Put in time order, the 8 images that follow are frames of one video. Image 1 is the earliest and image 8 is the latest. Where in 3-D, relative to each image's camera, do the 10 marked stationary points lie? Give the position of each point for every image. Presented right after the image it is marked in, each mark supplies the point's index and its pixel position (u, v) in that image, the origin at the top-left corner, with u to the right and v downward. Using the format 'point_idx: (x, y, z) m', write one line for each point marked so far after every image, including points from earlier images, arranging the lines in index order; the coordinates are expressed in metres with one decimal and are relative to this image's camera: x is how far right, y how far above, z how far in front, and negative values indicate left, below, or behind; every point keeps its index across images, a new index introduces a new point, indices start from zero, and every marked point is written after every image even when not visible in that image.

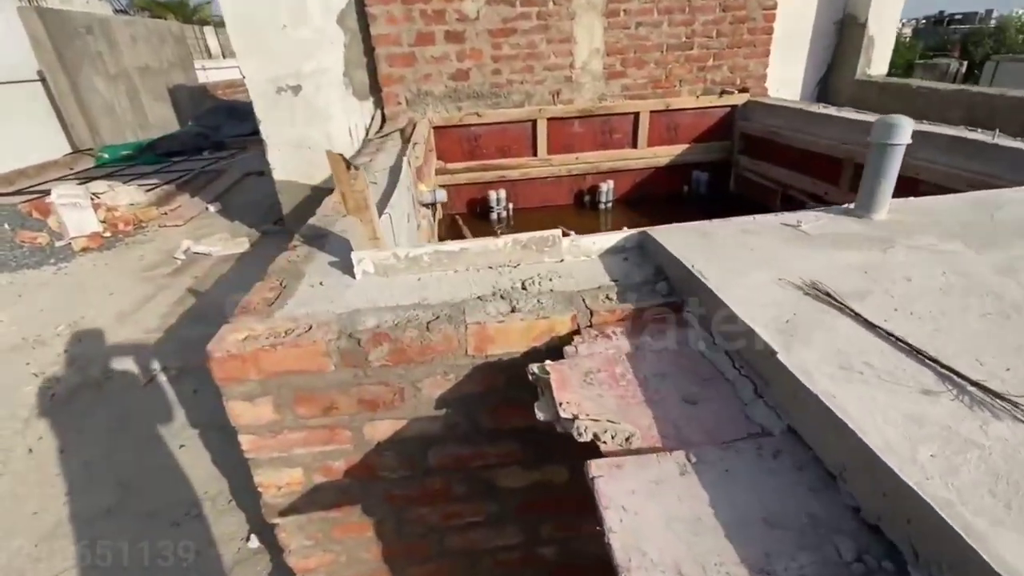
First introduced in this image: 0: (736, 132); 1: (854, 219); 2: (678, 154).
0: (+3.0, +2.1, +6.4) m
1: (+1.4, +0.3, +1.9) m
2: (+2.2, +1.8, +6.5) m
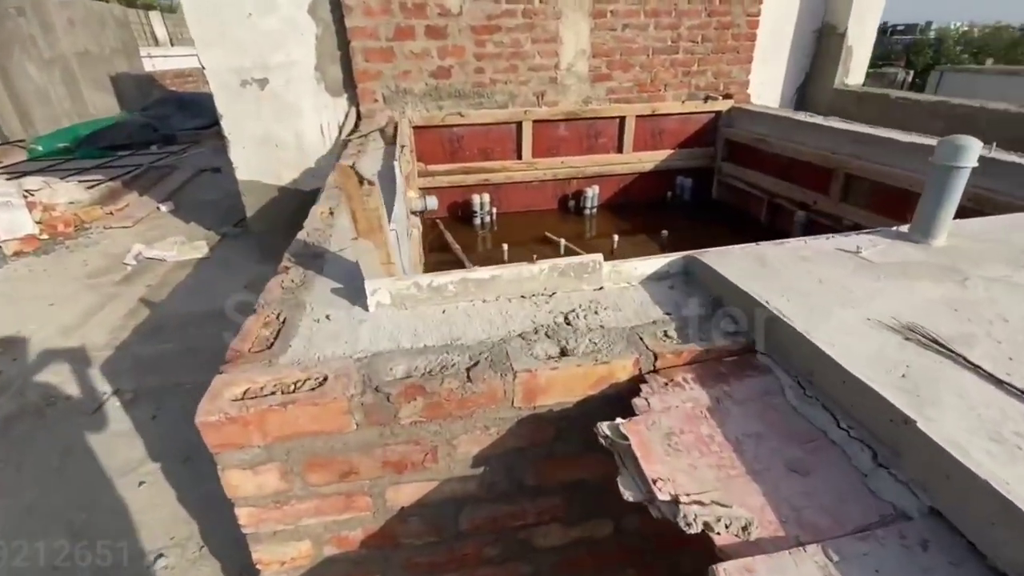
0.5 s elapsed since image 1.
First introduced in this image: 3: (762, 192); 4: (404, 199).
0: (+2.7, +2.0, +6.4) m
1: (+1.5, +0.2, +1.8) m
2: (+2.0, +1.7, +6.4) m
3: (+3.0, +1.1, +5.8) m
4: (-0.7, +0.6, +3.3) m
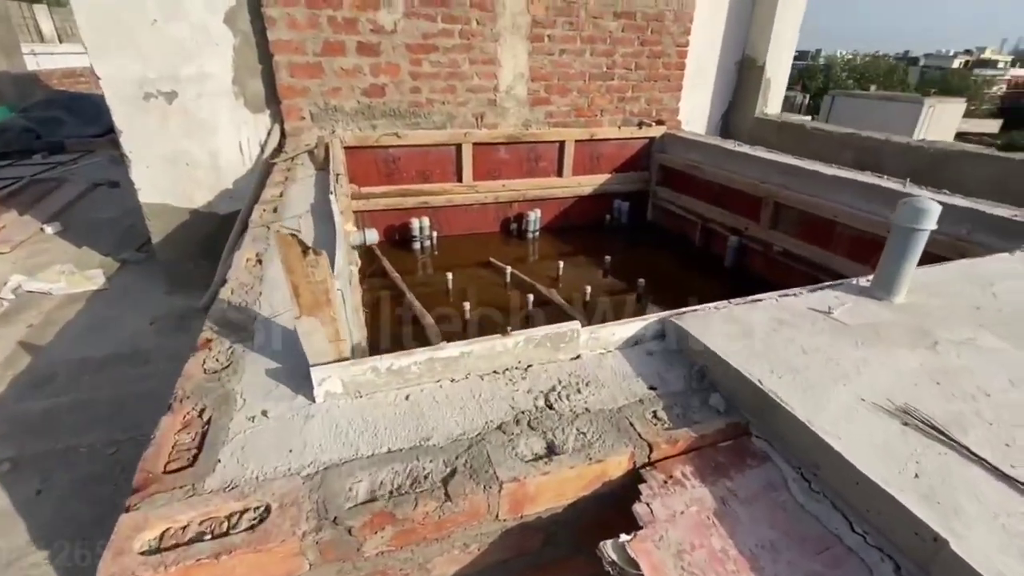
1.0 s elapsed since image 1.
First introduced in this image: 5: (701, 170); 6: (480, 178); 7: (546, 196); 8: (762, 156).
0: (+1.9, +1.7, +6.6) m
1: (+1.4, -0.1, +1.8) m
2: (+1.2, +1.4, +6.5) m
3: (+2.3, +0.9, +6.0) m
4: (-1.1, +0.3, +3.0) m
5: (+2.3, +1.4, +5.8) m
6: (-0.4, +1.4, +6.1) m
7: (+0.4, +1.2, +6.4) m
8: (+2.7, +1.4, +5.1) m
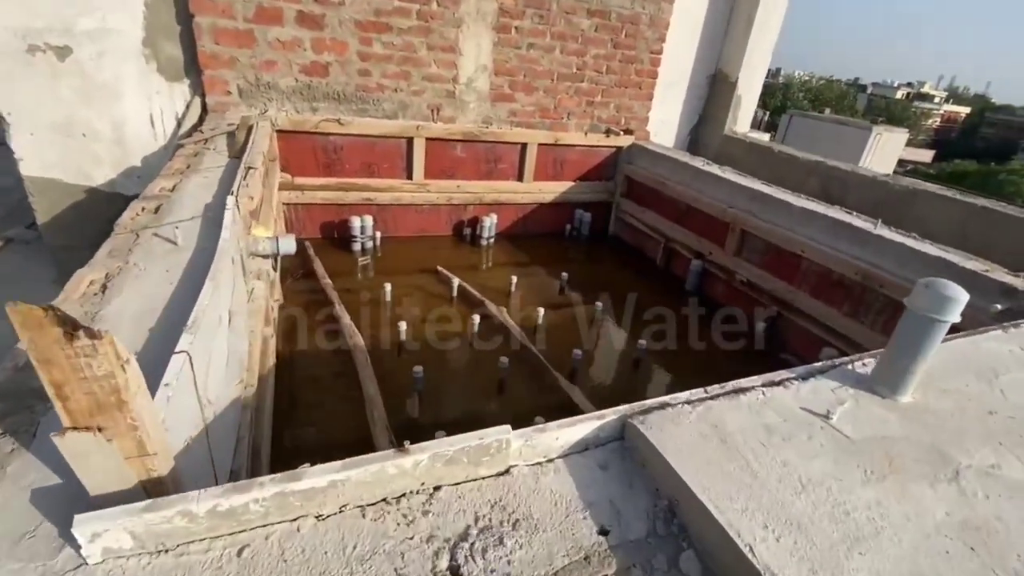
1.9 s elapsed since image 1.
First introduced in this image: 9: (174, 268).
0: (+1.4, +1.5, +6.2) m
1: (+1.1, -0.3, +1.5) m
2: (+0.6, +1.2, +6.1) m
3: (+1.7, +0.6, +5.7) m
4: (-1.4, +0.2, +2.5) m
5: (+1.8, +1.1, +5.5) m
6: (-0.9, +1.3, +5.6) m
7: (-0.1, +1.1, +5.9) m
8: (+2.2, +1.1, +4.9) m
9: (-1.4, +0.1, +1.9) m
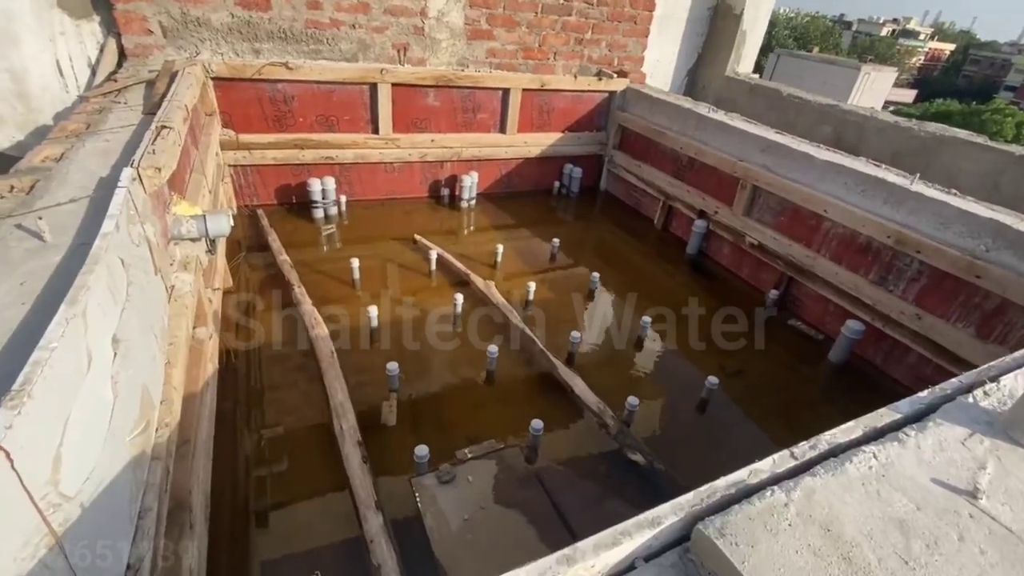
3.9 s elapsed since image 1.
0: (+1.2, +1.9, +5.6) m
1: (+1.1, -0.4, +1.1) m
2: (+0.4, +1.6, +5.5) m
3: (+1.5, +1.0, +5.1) m
4: (-1.4, +0.2, +1.9) m
5: (+1.6, +1.5, +4.9) m
6: (-1.1, +1.6, +4.9) m
7: (-0.3, +1.5, +5.3) m
8: (+2.1, +1.4, +4.3) m
9: (-1.4, 0.0, +1.4) m
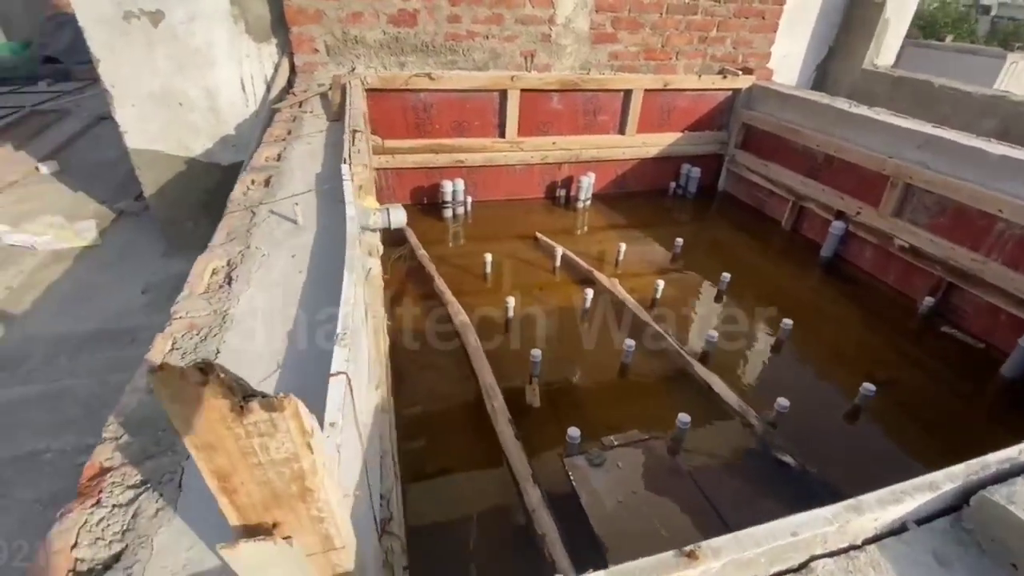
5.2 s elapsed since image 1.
0: (+2.5, +1.9, +5.4) m
1: (+1.7, -0.3, +0.9) m
2: (+1.8, +1.6, +5.4) m
3: (+2.8, +1.0, +4.9) m
4: (-0.7, +0.3, +2.2) m
5: (+2.8, +1.5, +4.7) m
6: (+0.1, +1.6, +5.1) m
7: (+1.0, +1.5, +5.3) m
8: (+3.2, +1.4, +4.0) m
9: (-0.7, +0.1, +1.7) m
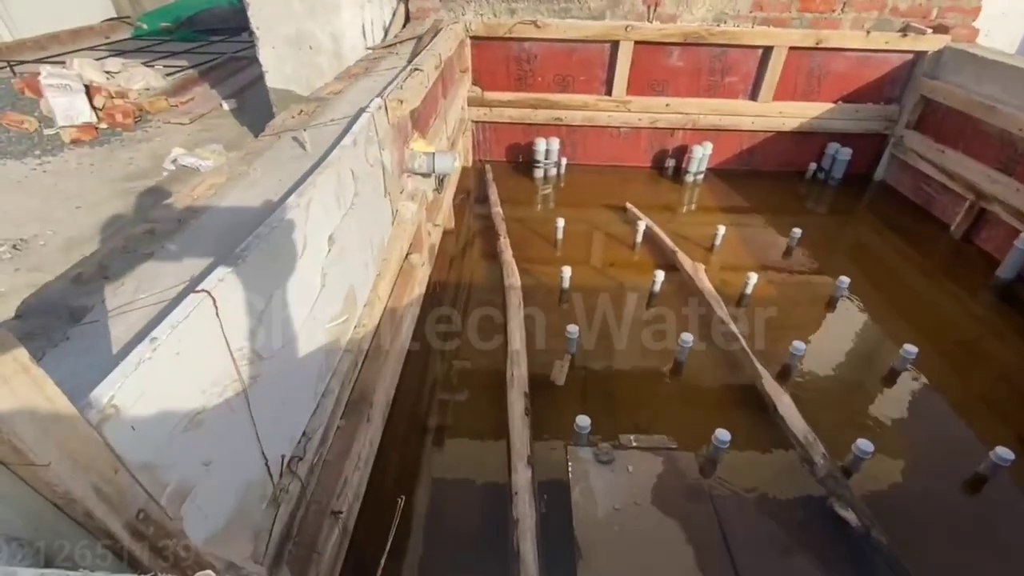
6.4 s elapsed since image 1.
0: (+3.6, +1.7, +4.3) m
1: (+1.3, -0.5, +0.4) m
2: (+2.8, +1.6, +4.5) m
3: (+3.6, +0.8, +3.8) m
4: (-0.6, +0.5, +2.1) m
5: (+3.6, +1.3, +3.5) m
6: (+1.2, +1.9, +4.6) m
7: (+2.0, +1.6, +4.6) m
8: (+3.8, +1.1, +2.8) m
9: (-0.8, +0.4, +1.6) m
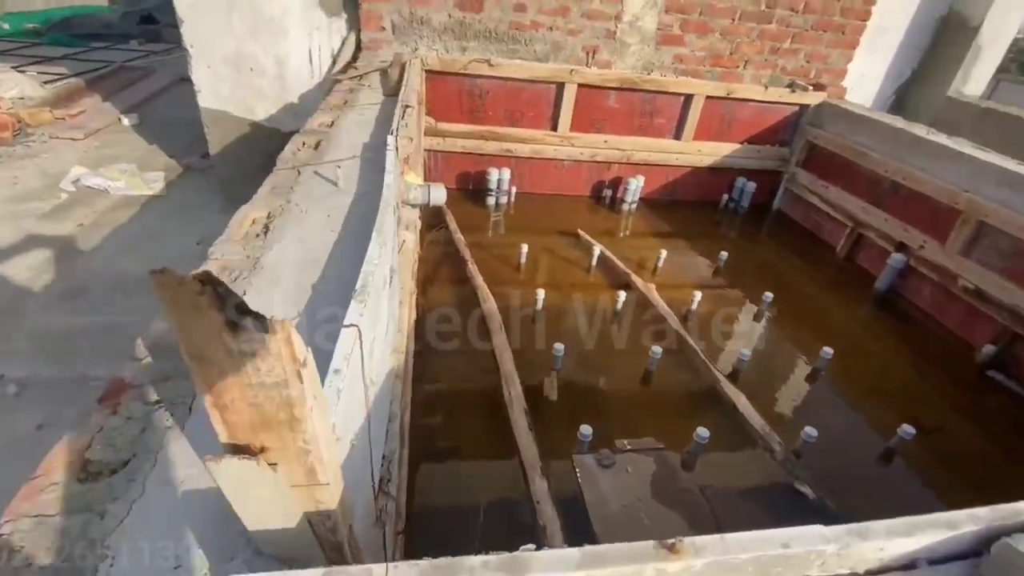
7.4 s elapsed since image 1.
0: (+3.1, +1.6, +5.2) m
1: (+1.6, -0.5, +0.8) m
2: (+2.3, +1.5, +5.3) m
3: (+3.2, +0.7, +4.7) m
4: (-0.5, +0.4, +2.2) m
5: (+3.3, +1.2, +4.4) m
6: (+0.7, +1.7, +5.0) m
7: (+1.5, +1.4, +5.2) m
8: (+3.6, +1.0, +3.7) m
9: (-0.6, +0.3, +1.7) m
